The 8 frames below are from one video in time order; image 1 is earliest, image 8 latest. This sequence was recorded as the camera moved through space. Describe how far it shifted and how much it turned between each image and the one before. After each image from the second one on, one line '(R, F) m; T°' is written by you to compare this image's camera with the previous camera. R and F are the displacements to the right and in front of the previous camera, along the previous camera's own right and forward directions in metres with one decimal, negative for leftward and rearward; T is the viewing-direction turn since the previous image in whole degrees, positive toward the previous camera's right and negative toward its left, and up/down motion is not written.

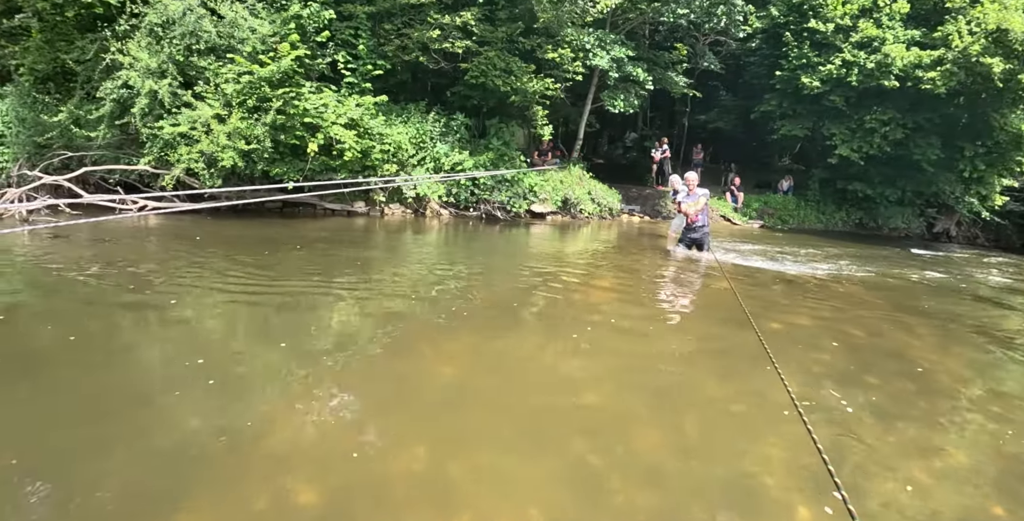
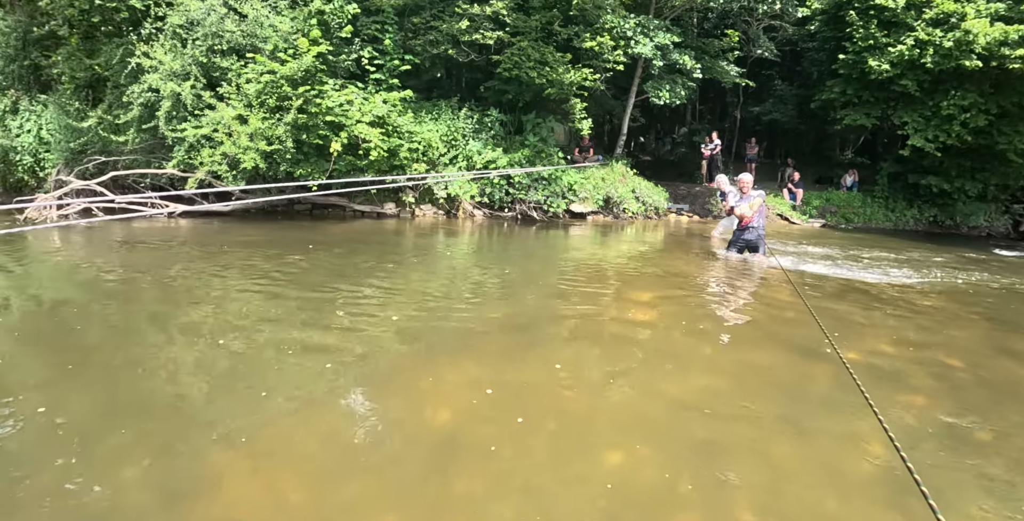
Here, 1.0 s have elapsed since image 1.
(+0.2, +0.8) m; -5°
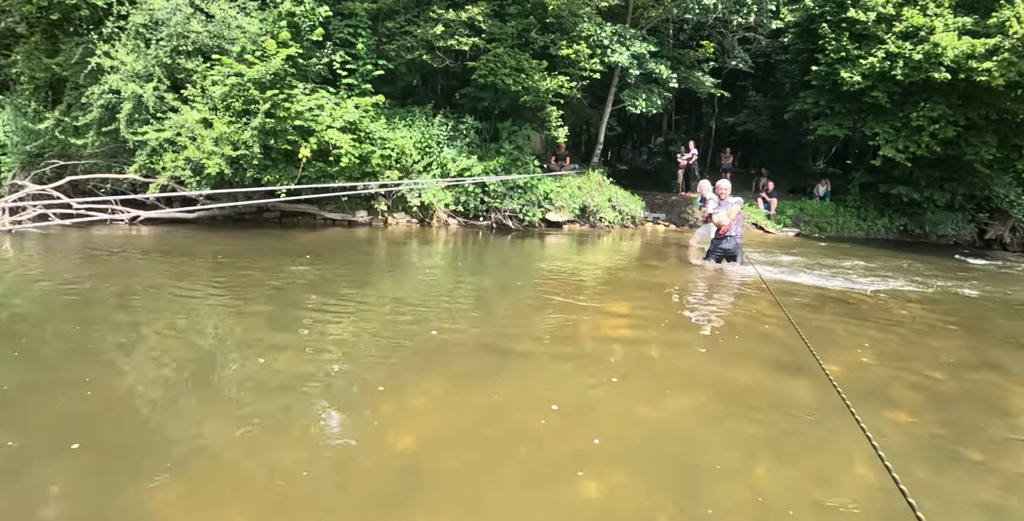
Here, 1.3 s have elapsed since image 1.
(+0.1, +0.2) m; +2°
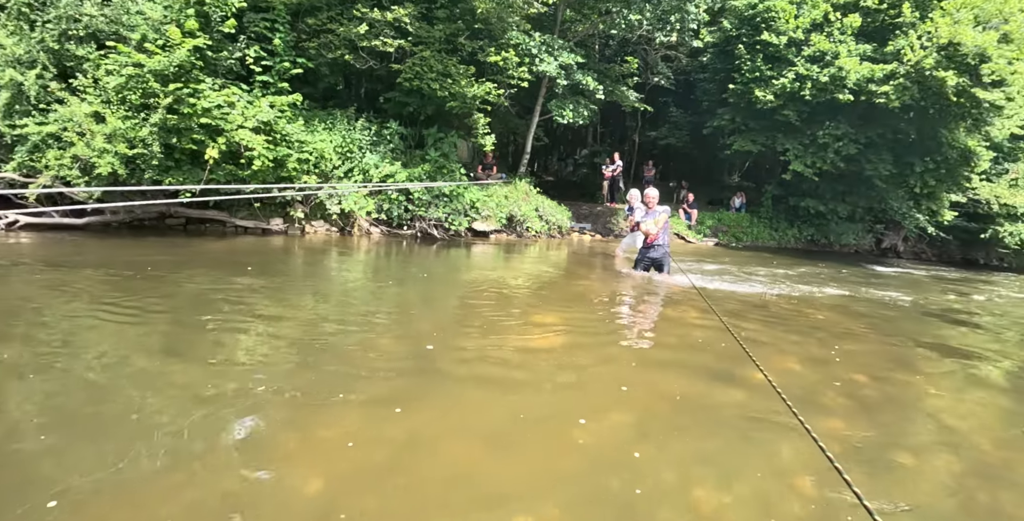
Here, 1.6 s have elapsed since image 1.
(0.0, +0.3) m; +7°
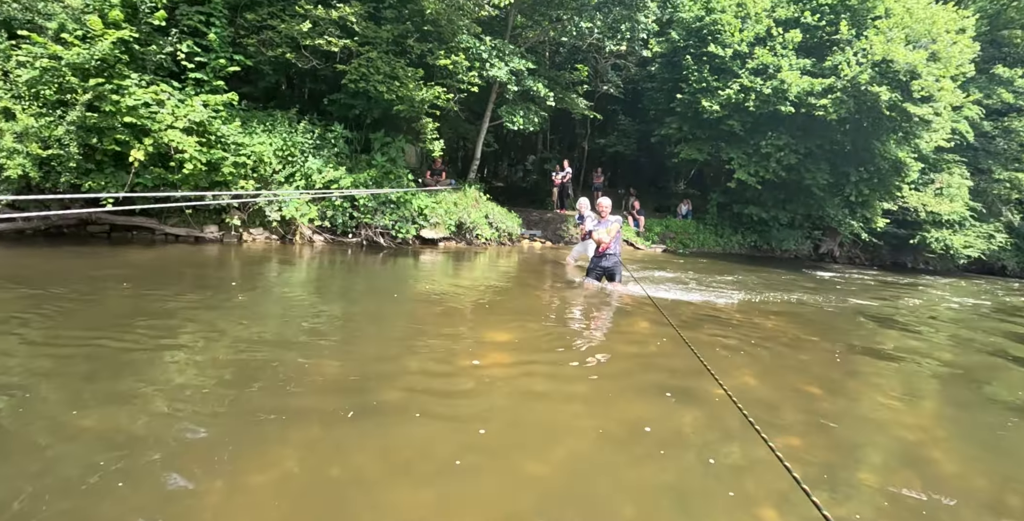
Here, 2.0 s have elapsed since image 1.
(0.0, +0.2) m; +5°
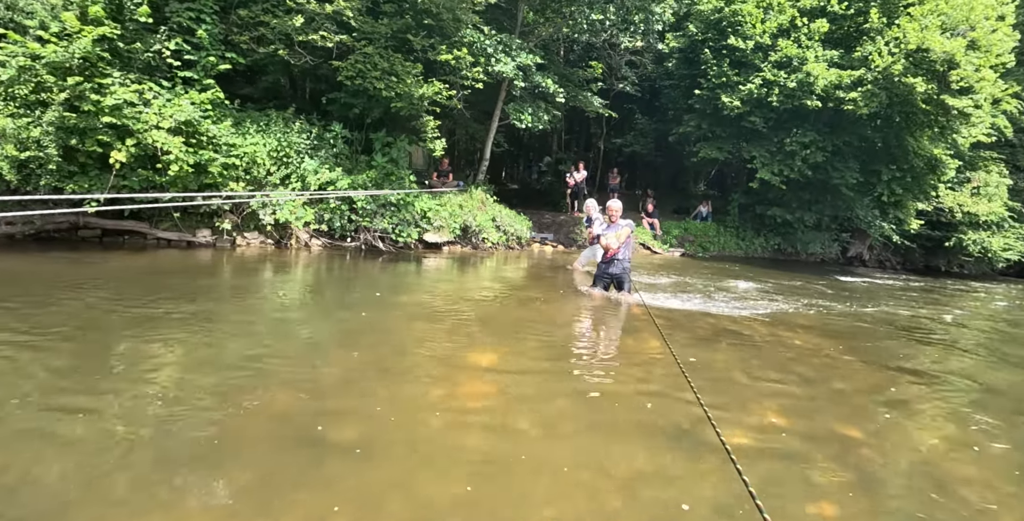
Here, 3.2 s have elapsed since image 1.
(+0.3, +0.6) m; -2°
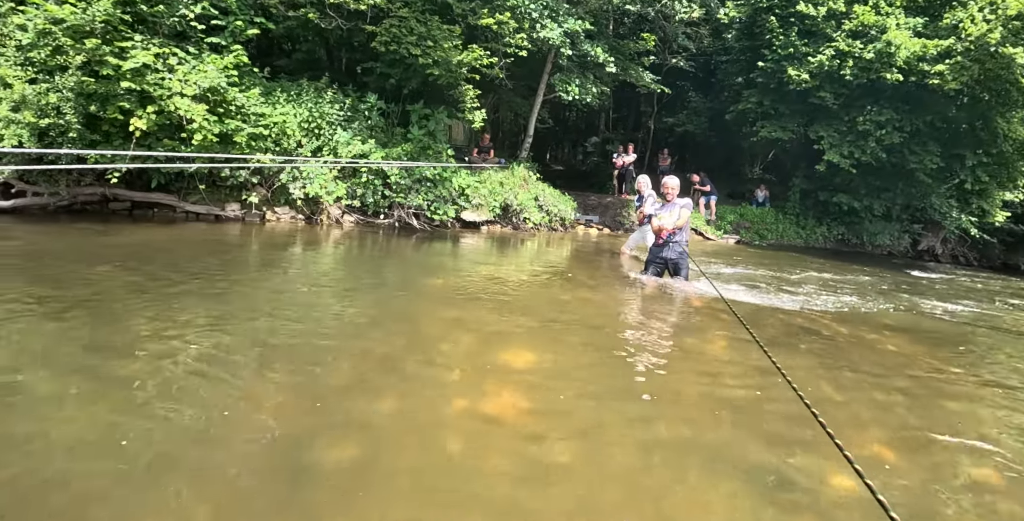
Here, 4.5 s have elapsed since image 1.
(0.0, +0.7) m; -4°
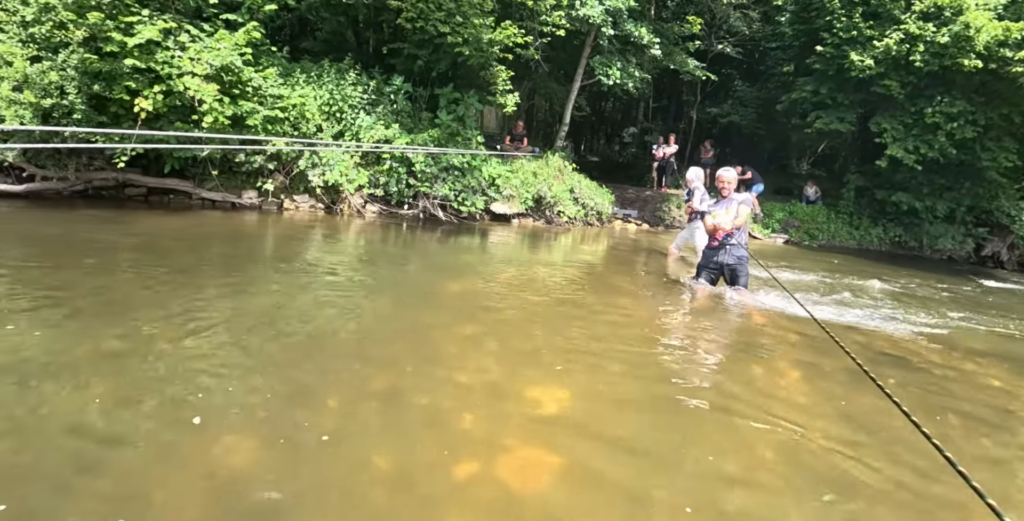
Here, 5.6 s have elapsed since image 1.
(-0.1, +0.7) m; -3°
